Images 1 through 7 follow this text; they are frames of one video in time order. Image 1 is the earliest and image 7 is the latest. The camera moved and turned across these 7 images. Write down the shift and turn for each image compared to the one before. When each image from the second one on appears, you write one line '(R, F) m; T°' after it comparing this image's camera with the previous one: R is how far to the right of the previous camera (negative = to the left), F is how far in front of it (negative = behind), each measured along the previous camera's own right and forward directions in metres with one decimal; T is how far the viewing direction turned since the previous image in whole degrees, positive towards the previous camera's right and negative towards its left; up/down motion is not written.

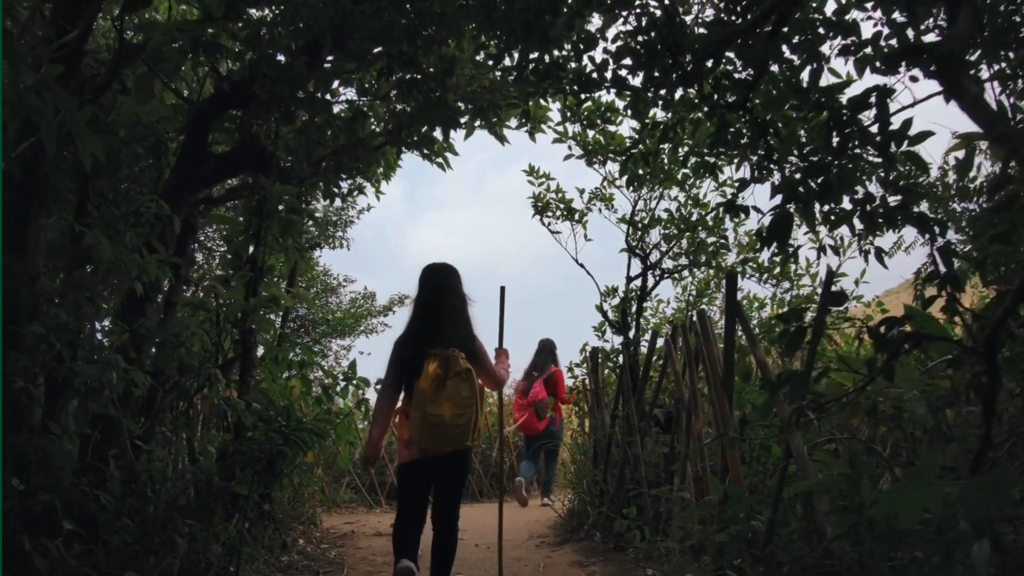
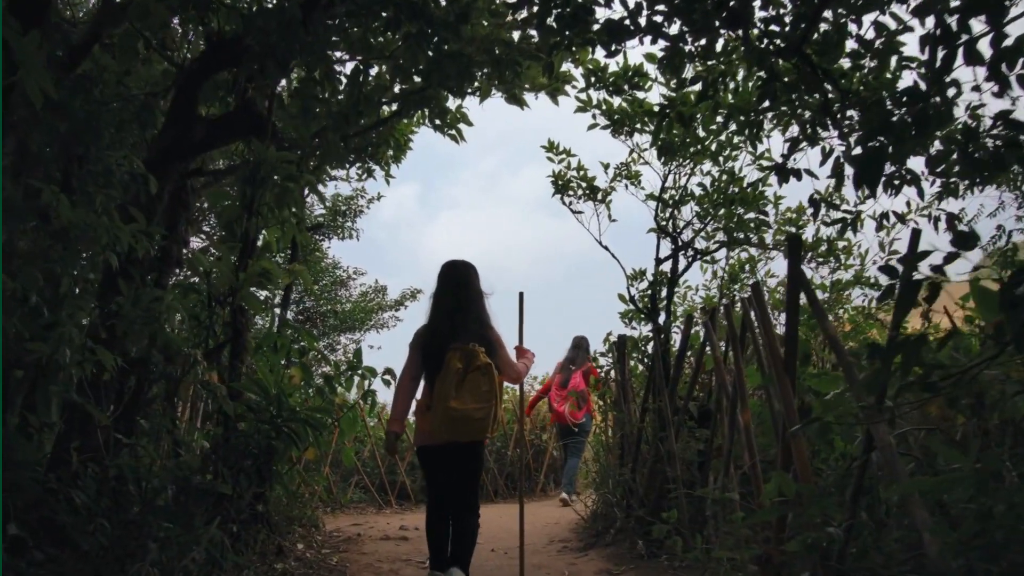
(0.0, +0.4) m; -1°
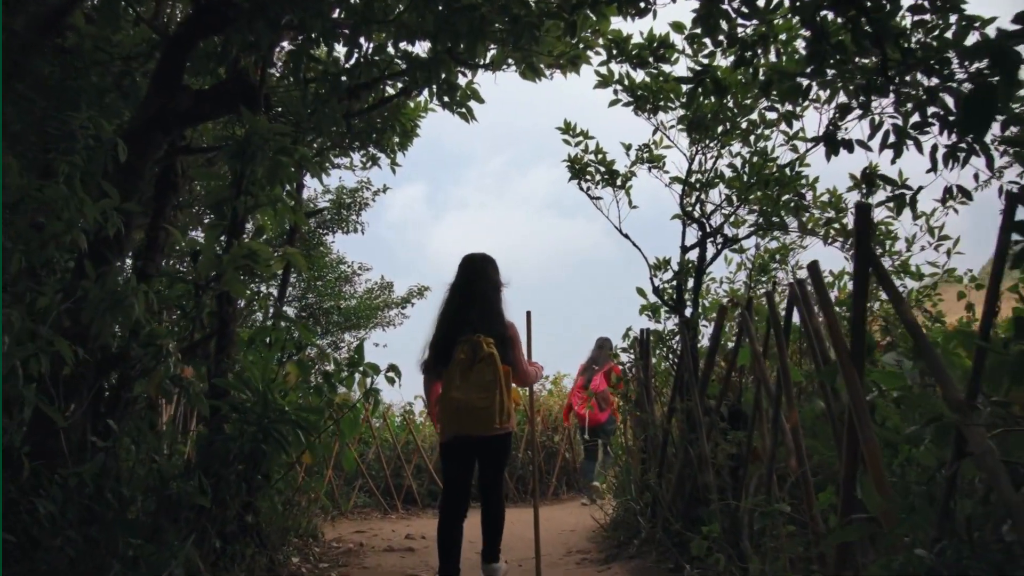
(0.0, +0.3) m; 0°
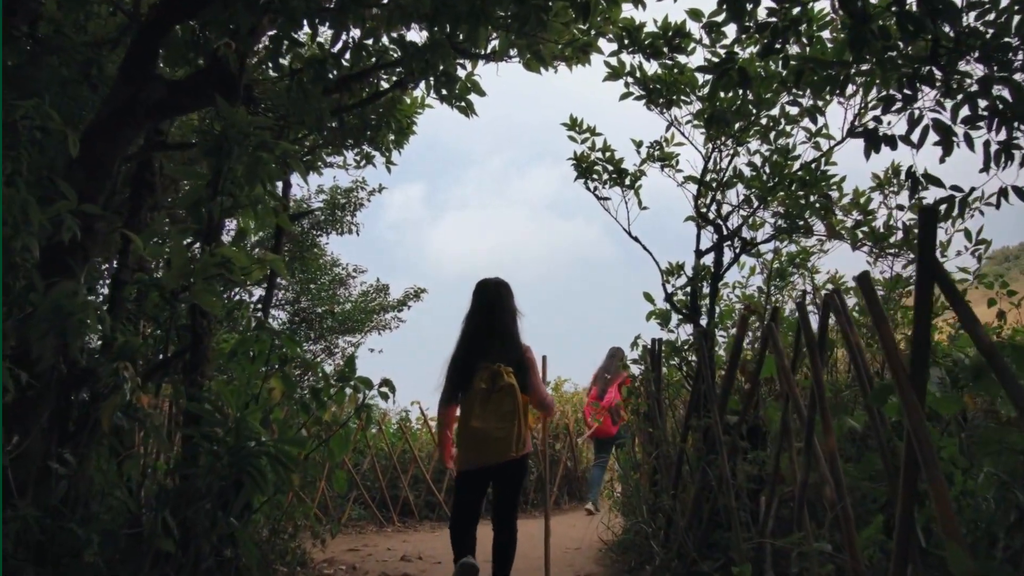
(0.0, +0.3) m; 0°
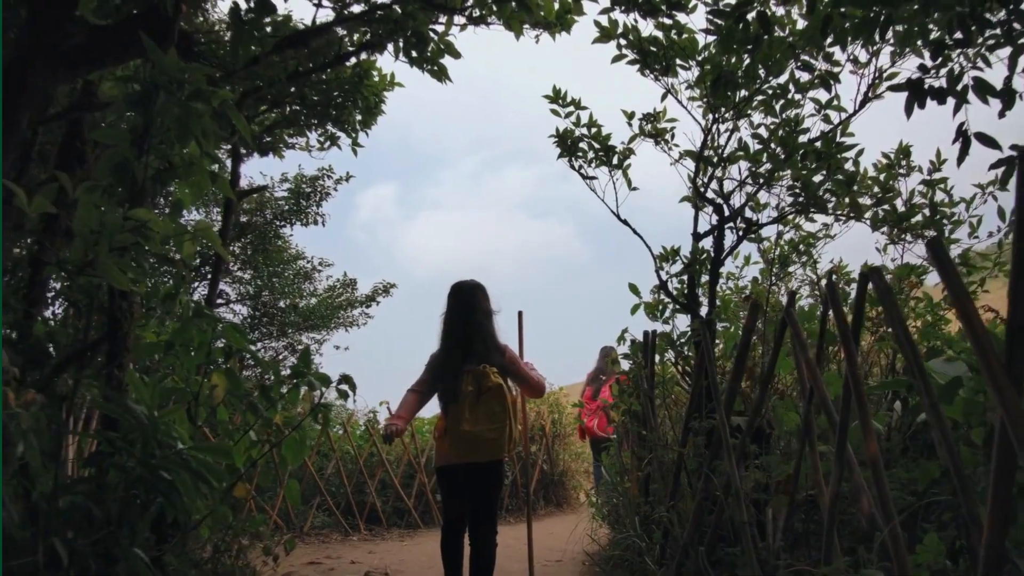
(0.0, +0.4) m; +2°
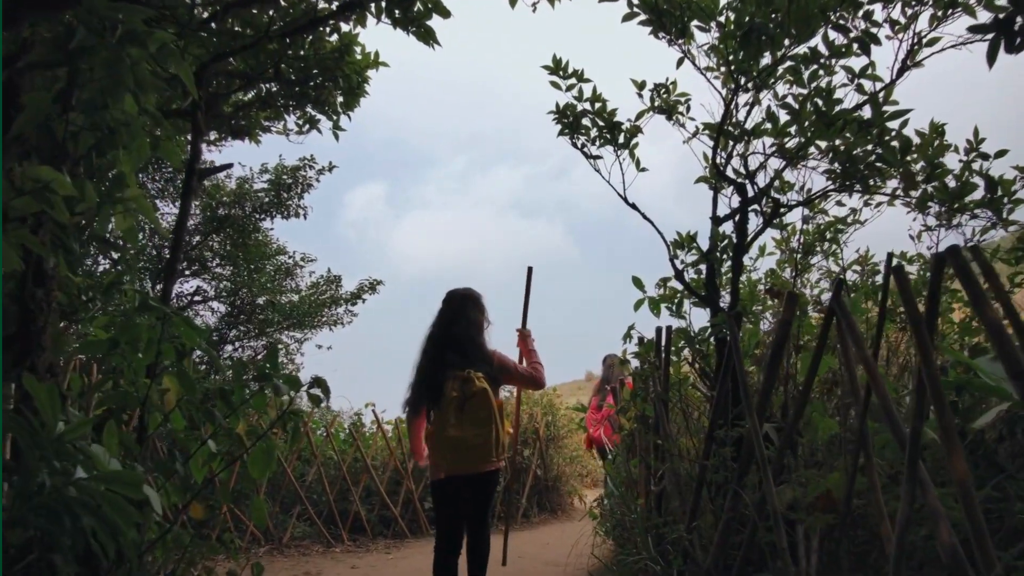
(0.0, +0.4) m; +1°
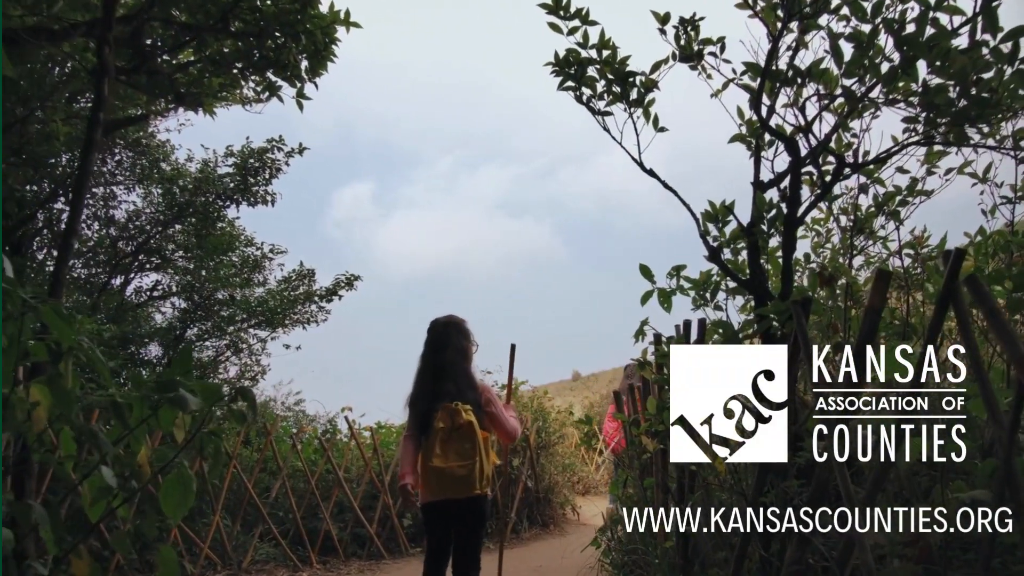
(0.0, +0.6) m; +1°
